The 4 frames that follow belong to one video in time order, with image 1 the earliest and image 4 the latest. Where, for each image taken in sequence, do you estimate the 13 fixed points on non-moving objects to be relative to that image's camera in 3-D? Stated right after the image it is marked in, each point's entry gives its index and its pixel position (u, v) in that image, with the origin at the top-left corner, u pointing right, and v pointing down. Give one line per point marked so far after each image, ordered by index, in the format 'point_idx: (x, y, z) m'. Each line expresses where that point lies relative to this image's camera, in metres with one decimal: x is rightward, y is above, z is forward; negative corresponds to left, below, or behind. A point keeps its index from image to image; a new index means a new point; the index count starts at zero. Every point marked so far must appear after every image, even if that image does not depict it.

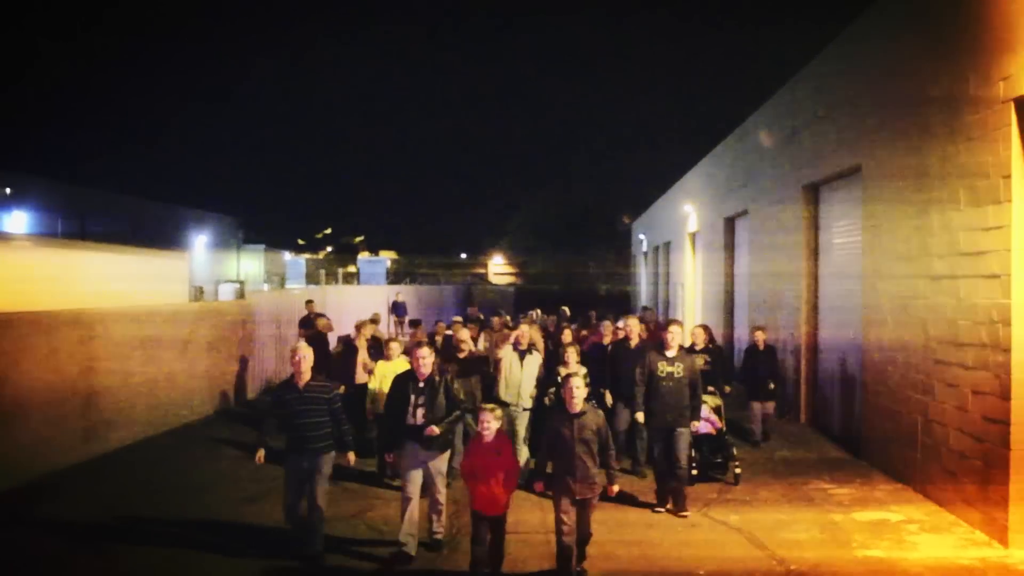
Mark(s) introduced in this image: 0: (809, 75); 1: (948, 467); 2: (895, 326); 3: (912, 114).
0: (+4.1, +3.0, +12.3) m
1: (+4.0, -1.6, +7.9) m
2: (+4.0, -0.4, +9.1) m
3: (+4.0, +1.7, +8.7) m
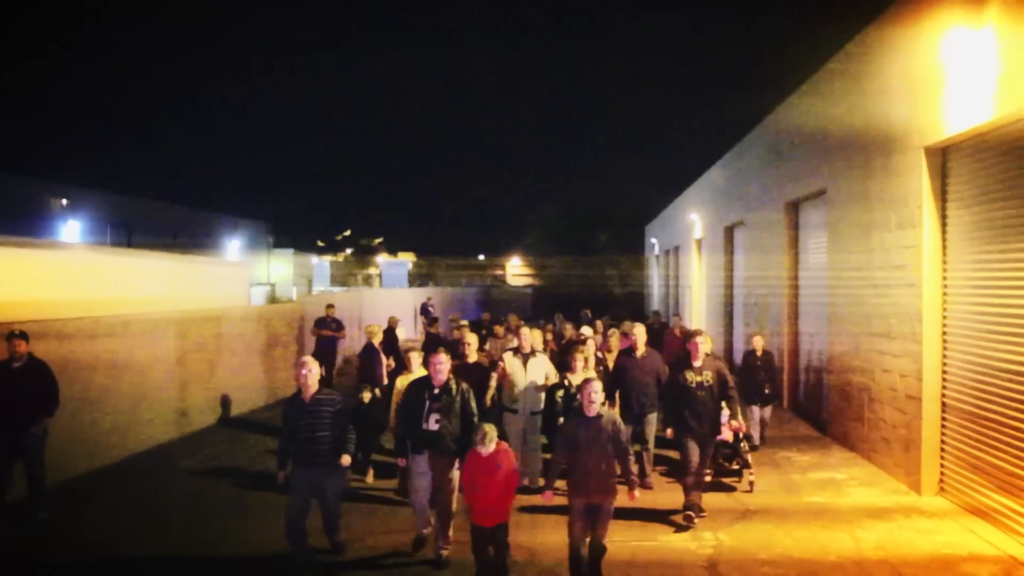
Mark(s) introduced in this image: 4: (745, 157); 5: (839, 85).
0: (+4.4, +2.9, +14.3) m
1: (+4.2, -1.7, +9.9) m
2: (+4.3, -0.5, +11.1) m
3: (+4.2, +1.7, +10.7) m
4: (+4.8, +2.7, +18.2) m
5: (+4.2, +2.6, +11.2) m
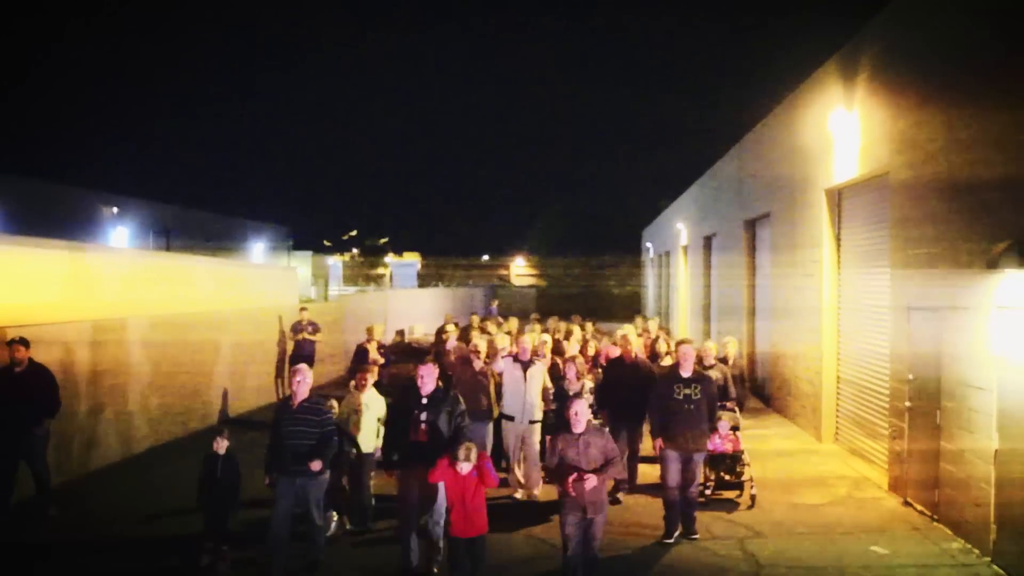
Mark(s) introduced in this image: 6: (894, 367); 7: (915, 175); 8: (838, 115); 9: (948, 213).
0: (+4.6, +2.9, +17.6) m
1: (+4.4, -1.7, +13.2) m
2: (+4.5, -0.5, +14.3) m
3: (+4.4, +1.6, +13.9) m
4: (+5.0, +2.7, +21.5) m
5: (+4.4, +2.6, +14.5) m
6: (+4.1, -0.8, +9.3) m
7: (+4.2, +1.2, +9.1) m
8: (+4.3, +2.3, +11.4) m
9: (+4.1, +0.7, +8.3) m
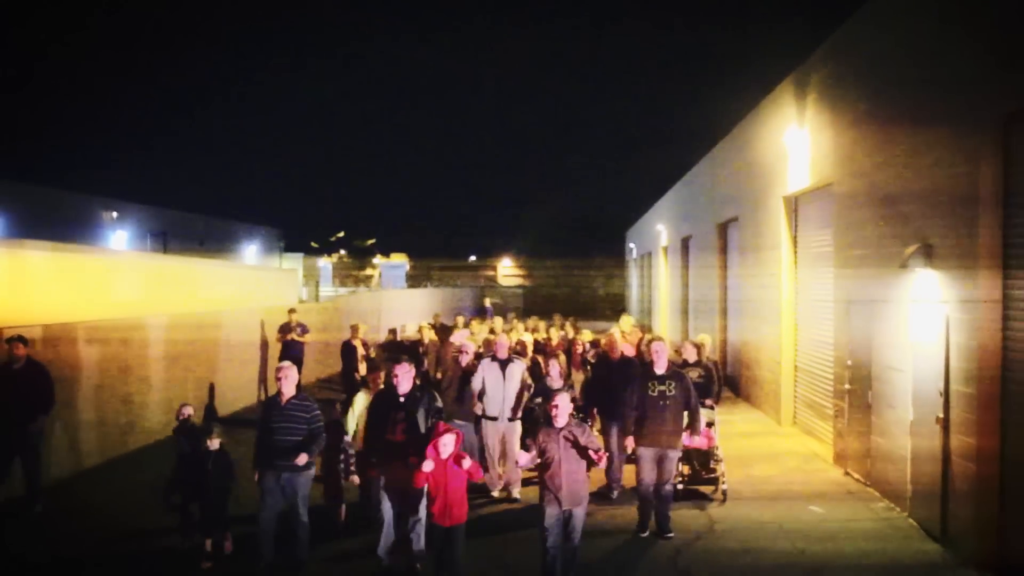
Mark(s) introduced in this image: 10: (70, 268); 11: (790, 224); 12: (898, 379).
0: (+4.4, +2.9, +18.9) m
1: (+4.2, -1.7, +14.5) m
2: (+4.3, -0.5, +15.7) m
3: (+4.2, +1.6, +15.2) m
4: (+4.7, +2.7, +22.8) m
5: (+4.2, +2.6, +15.8) m
6: (+4.0, -0.8, +10.6) m
7: (+4.1, +1.2, +10.4) m
8: (+4.1, +2.3, +12.7) m
9: (+4.0, +0.7, +9.6) m
10: (-7.9, +0.3, +16.0) m
11: (+4.3, +1.0, +13.6) m
12: (+3.9, -0.9, +8.9) m
